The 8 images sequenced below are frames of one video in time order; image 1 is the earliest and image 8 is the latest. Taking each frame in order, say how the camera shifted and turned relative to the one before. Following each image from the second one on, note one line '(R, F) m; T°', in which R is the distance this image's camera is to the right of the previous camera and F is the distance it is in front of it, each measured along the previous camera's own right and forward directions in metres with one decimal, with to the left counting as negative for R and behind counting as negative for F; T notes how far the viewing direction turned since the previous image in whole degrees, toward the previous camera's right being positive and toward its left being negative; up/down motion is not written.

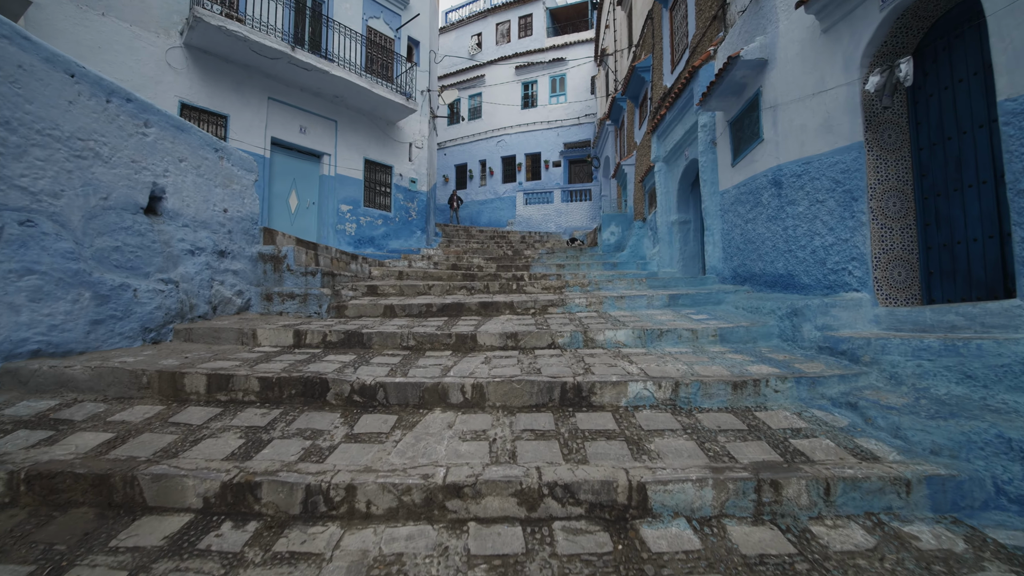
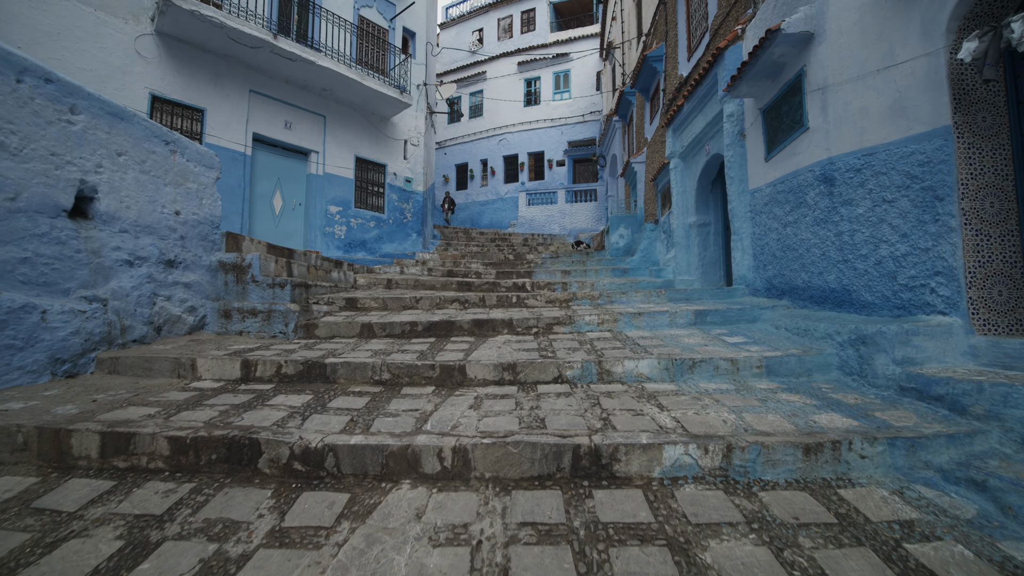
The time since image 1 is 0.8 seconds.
(0.0, +0.7) m; 0°
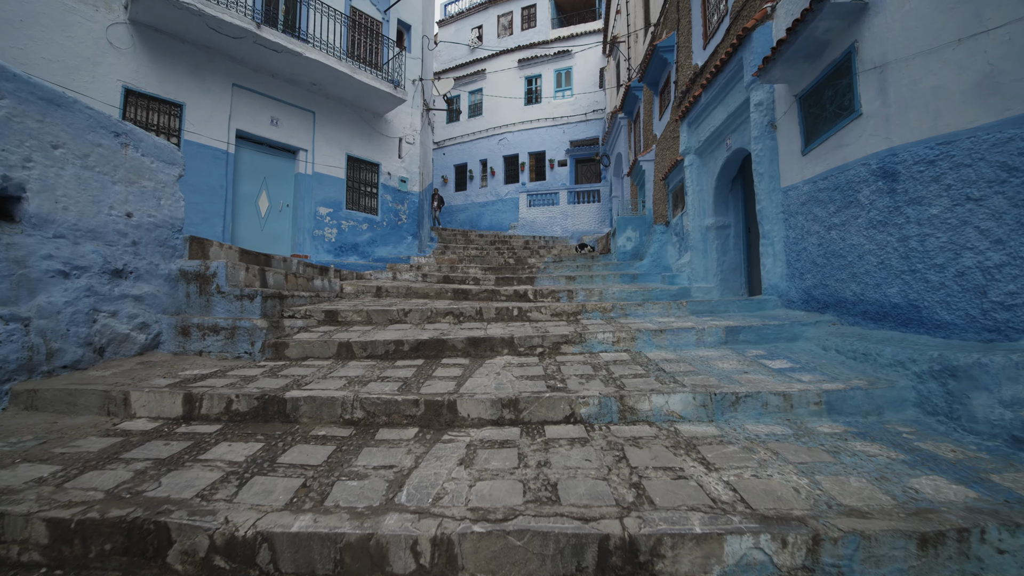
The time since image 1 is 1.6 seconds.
(0.0, +0.6) m; 0°
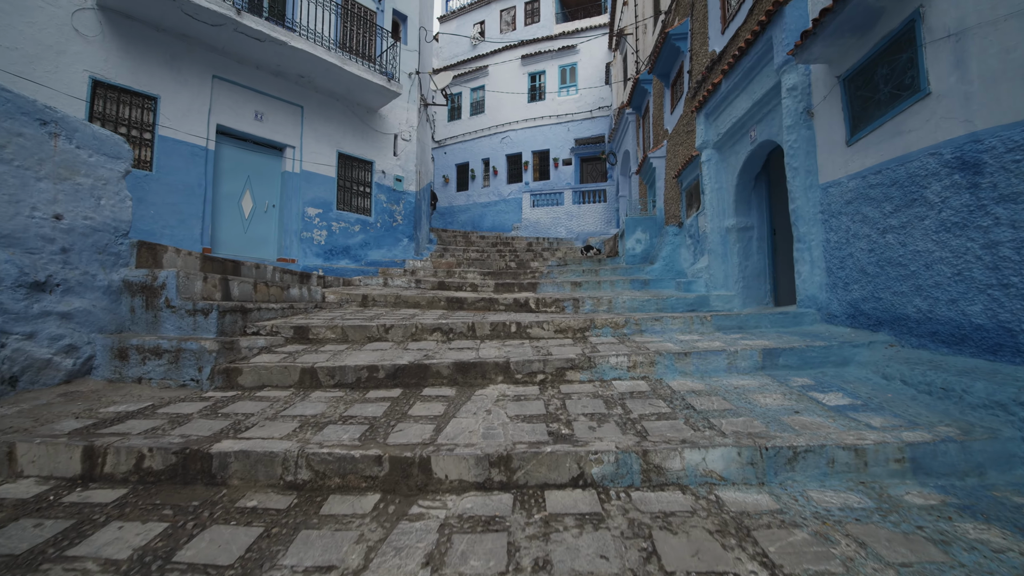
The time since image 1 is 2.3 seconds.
(+0.1, +0.6) m; 0°
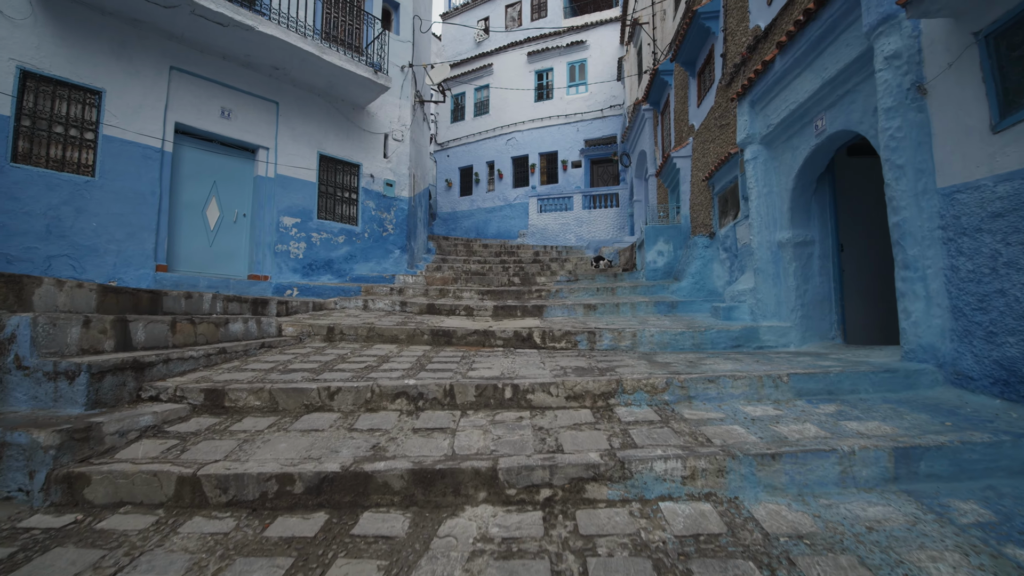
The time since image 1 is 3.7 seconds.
(+0.1, +1.1) m; -1°
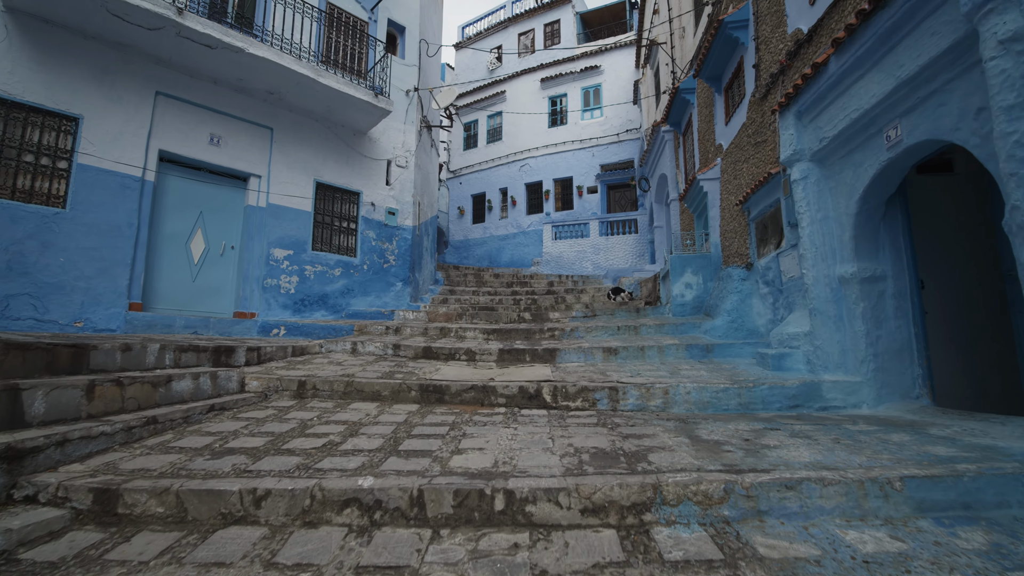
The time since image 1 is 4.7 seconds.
(+0.1, +0.7) m; -2°
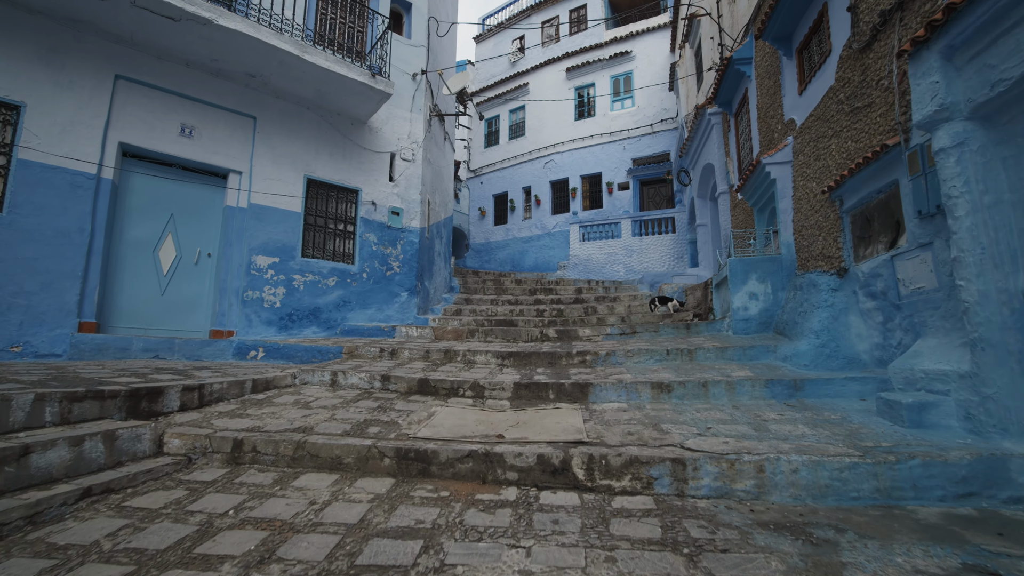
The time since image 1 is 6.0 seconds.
(+0.1, +1.2) m; -3°
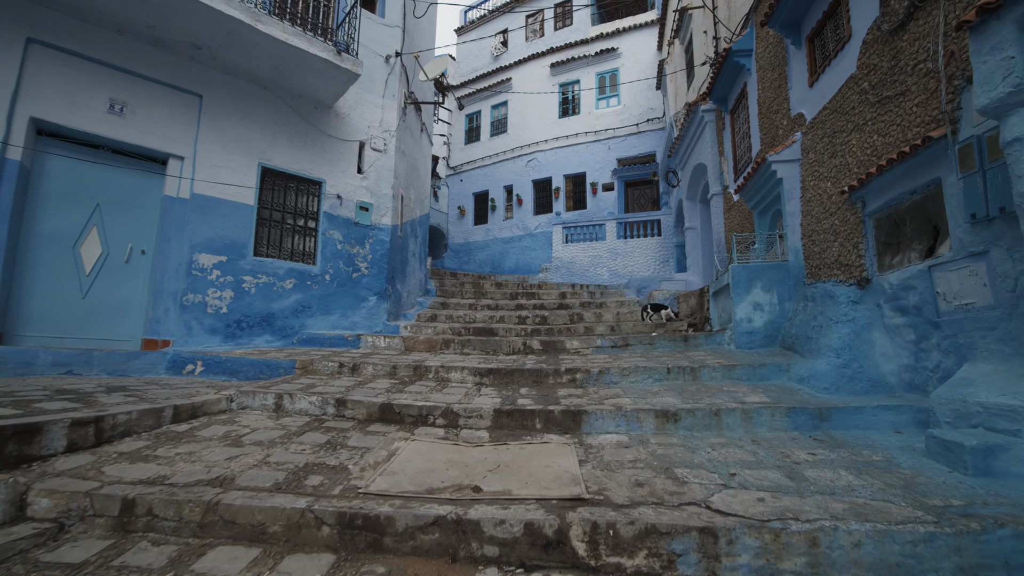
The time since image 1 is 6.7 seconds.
(0.0, +0.6) m; +3°
